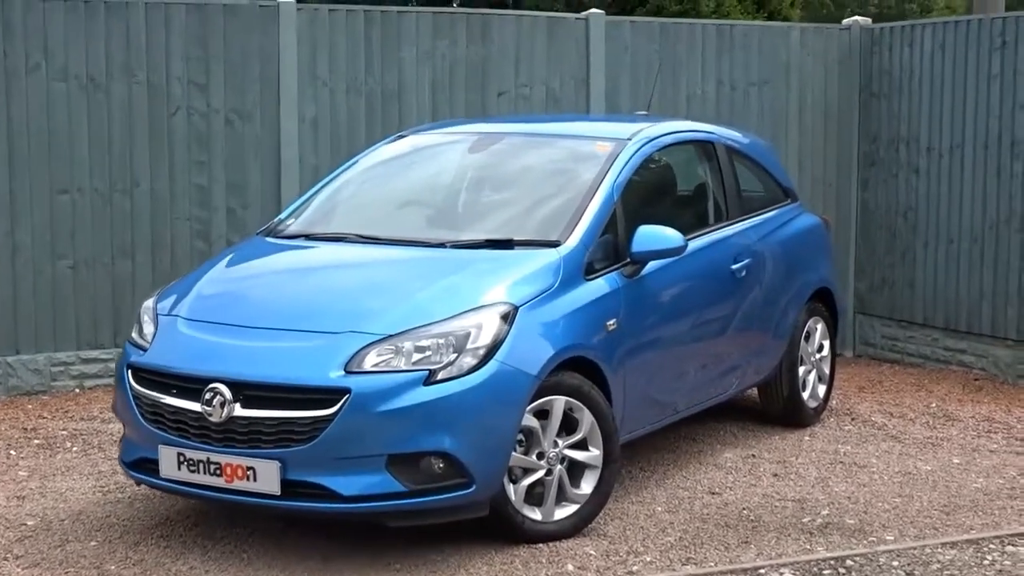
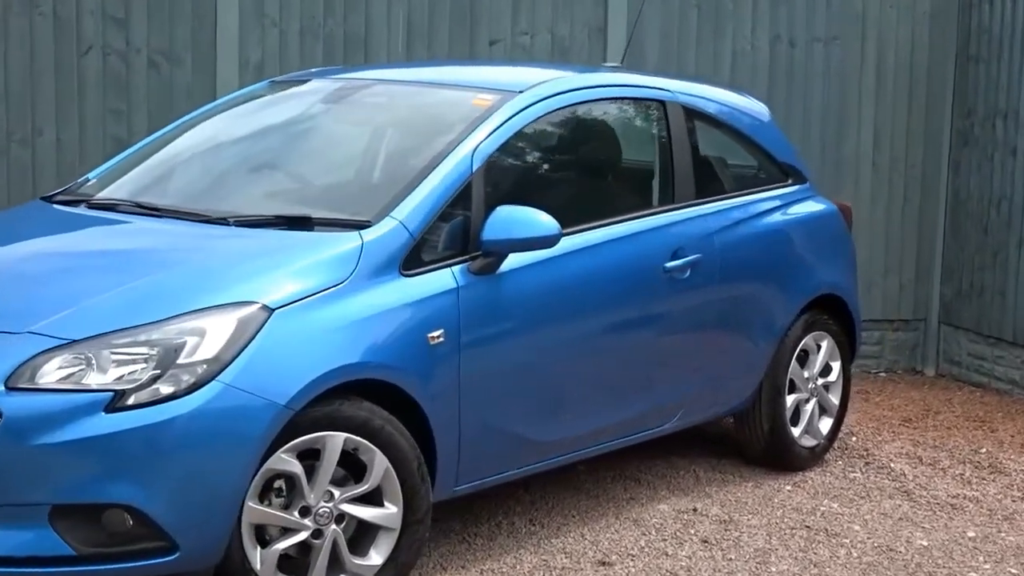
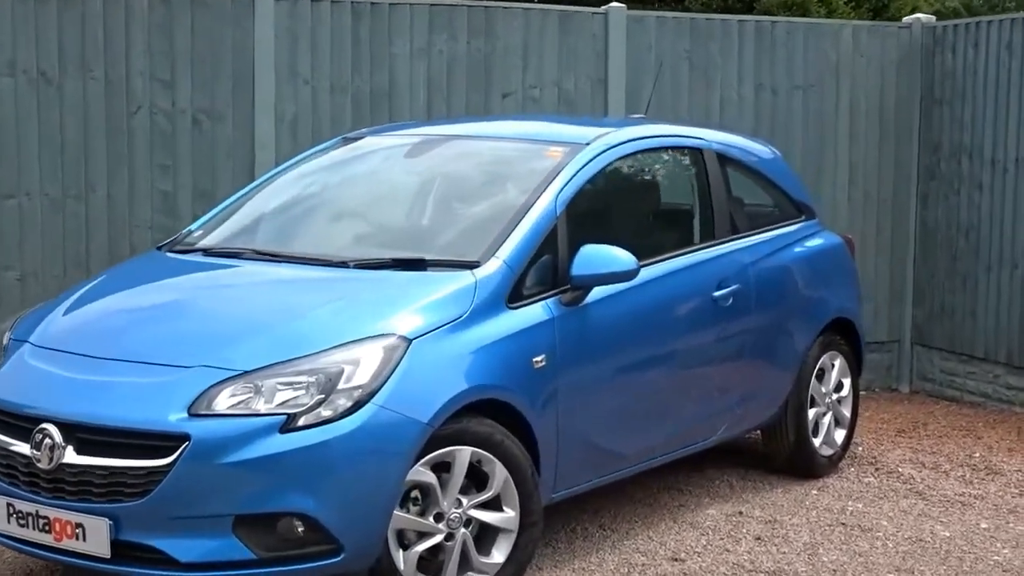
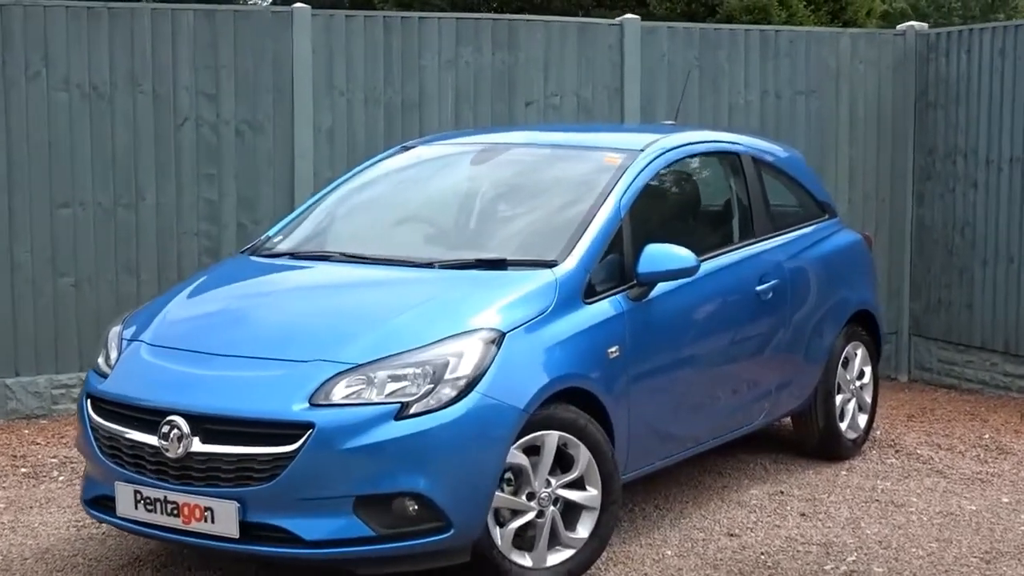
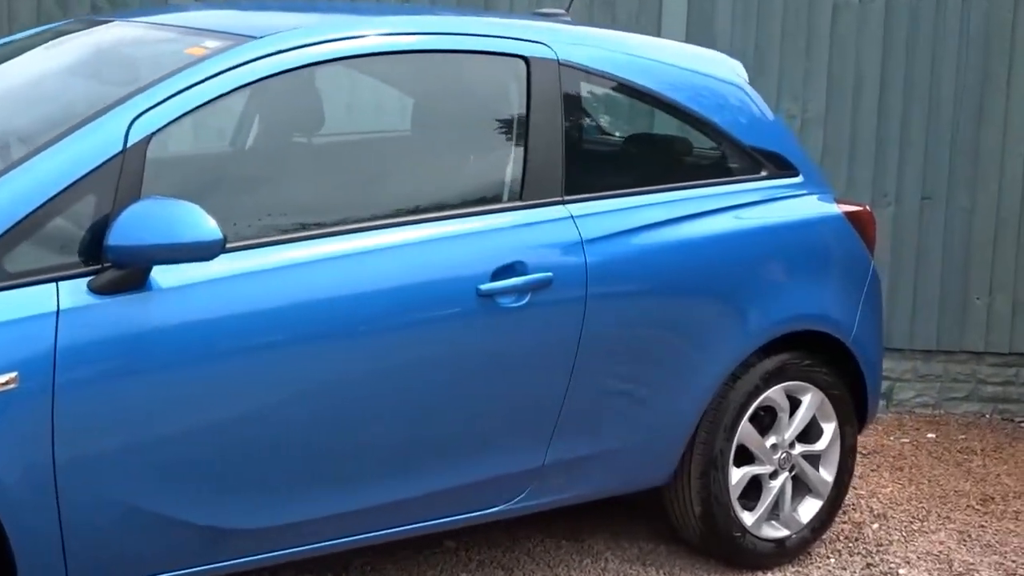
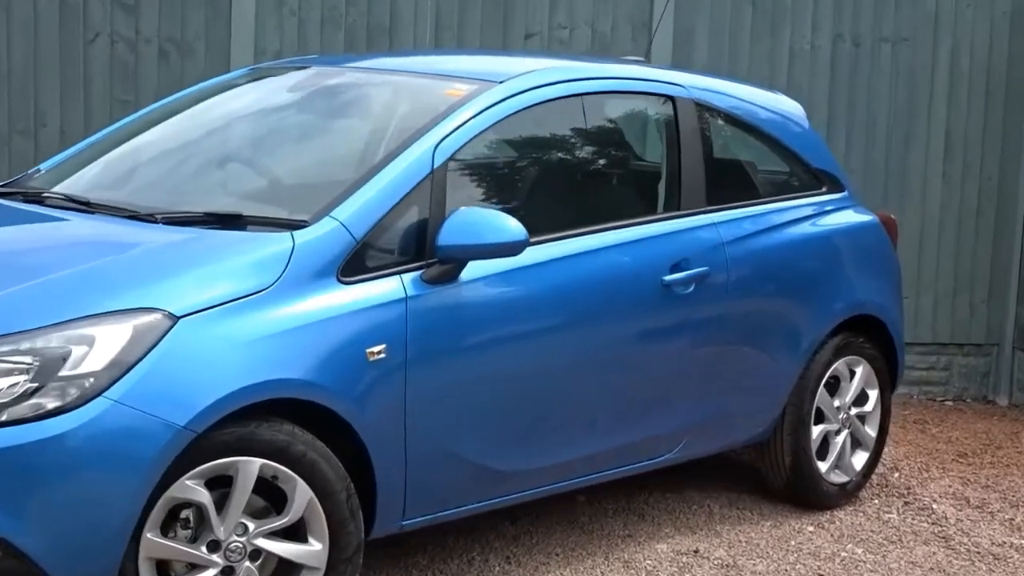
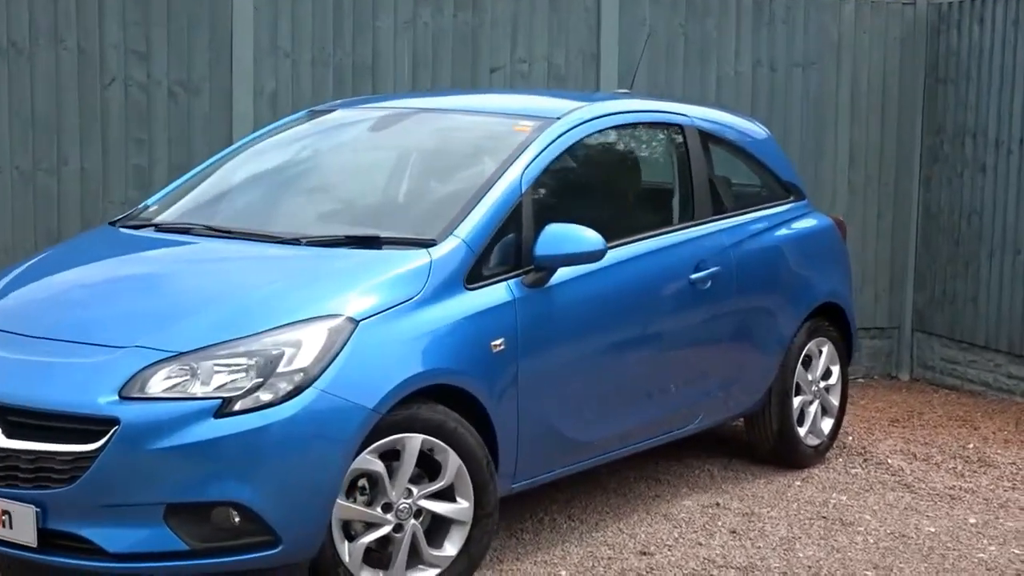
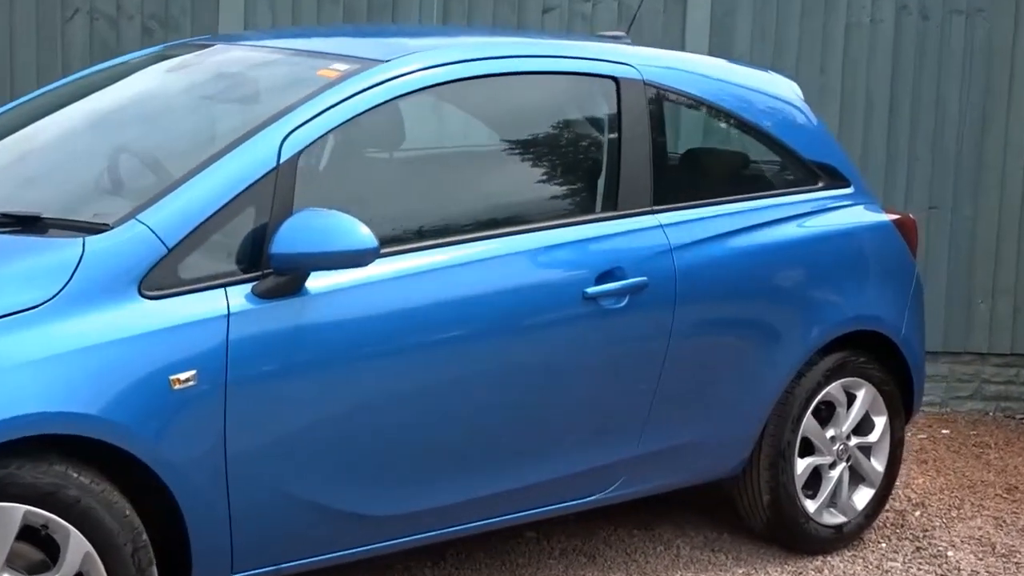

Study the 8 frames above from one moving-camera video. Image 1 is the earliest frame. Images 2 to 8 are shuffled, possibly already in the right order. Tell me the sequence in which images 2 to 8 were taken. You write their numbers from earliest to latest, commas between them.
4, 3, 7, 2, 6, 8, 5
